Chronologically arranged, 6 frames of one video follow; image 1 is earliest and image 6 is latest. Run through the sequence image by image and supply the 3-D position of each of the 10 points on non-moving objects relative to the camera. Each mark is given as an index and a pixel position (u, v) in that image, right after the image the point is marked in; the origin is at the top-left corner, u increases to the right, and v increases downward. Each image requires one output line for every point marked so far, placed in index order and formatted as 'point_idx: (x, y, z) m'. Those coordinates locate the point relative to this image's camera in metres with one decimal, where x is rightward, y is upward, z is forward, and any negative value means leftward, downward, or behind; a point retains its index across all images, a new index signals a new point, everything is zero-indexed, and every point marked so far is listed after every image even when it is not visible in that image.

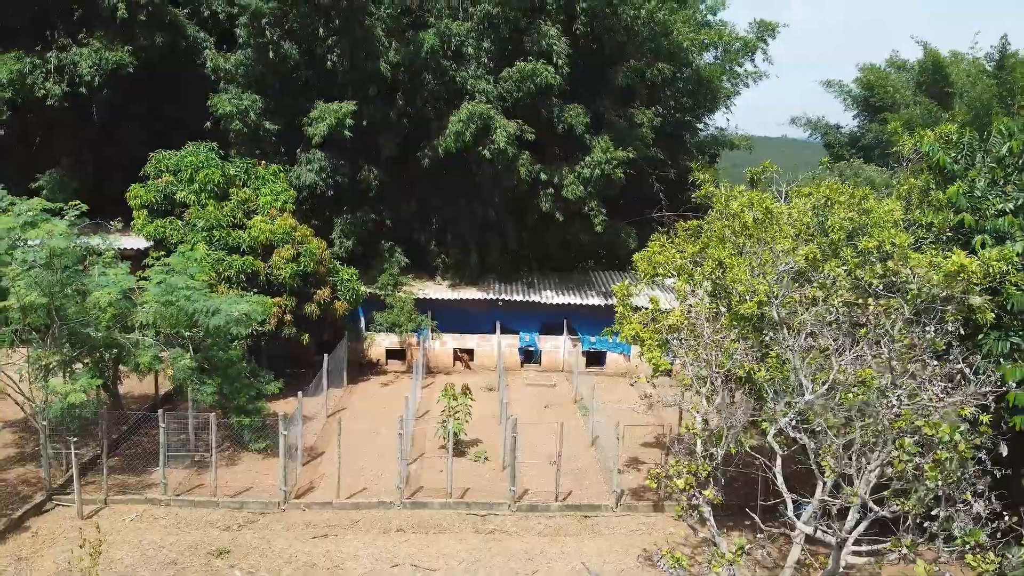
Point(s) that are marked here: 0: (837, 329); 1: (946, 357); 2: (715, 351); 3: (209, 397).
0: (+3.3, -0.4, +6.8) m
1: (+4.7, -0.7, +7.3) m
2: (+2.1, -0.7, +7.2) m
3: (-4.4, -1.6, +9.7) m
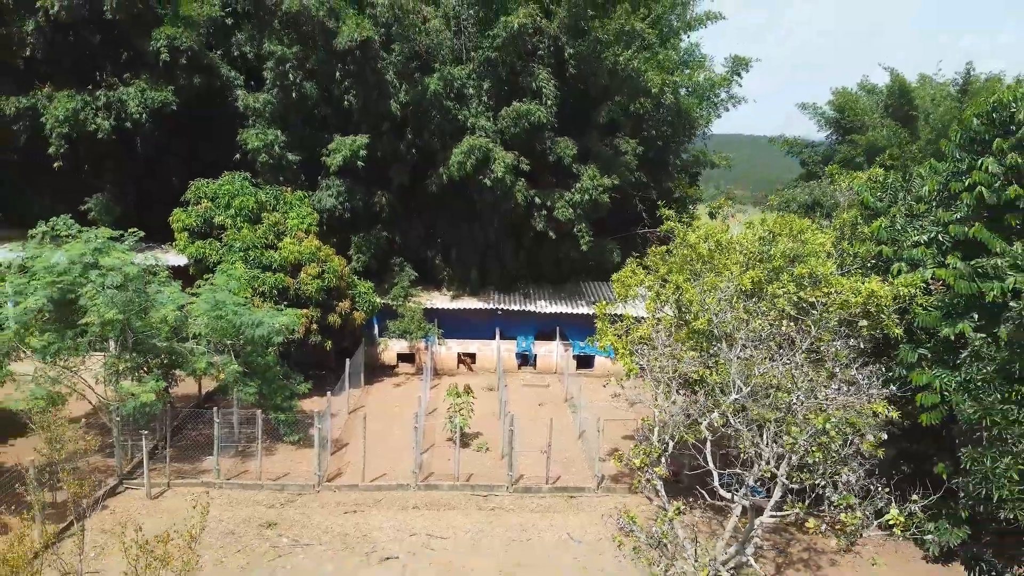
0: (+3.2, -0.7, +8.4) m
1: (+4.7, -1.0, +9.0) m
2: (+2.1, -0.9, +8.9) m
3: (-4.4, -1.8, +11.4) m
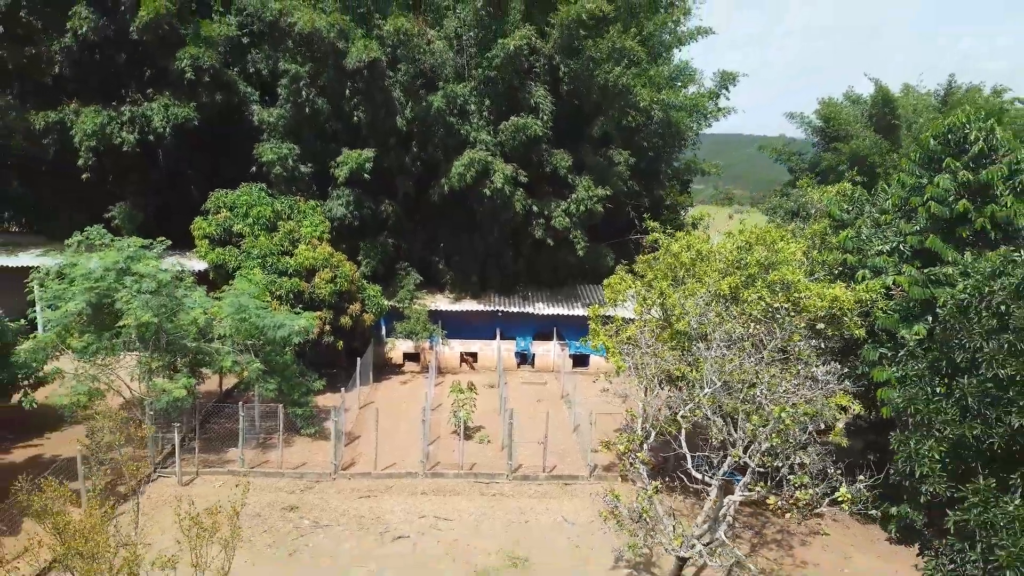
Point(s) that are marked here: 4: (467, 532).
0: (+3.2, -0.8, +9.4) m
1: (+4.7, -1.1, +10.0) m
2: (+2.1, -1.0, +9.8) m
3: (-4.4, -1.9, +12.4) m
4: (-0.7, -3.7, +10.2) m
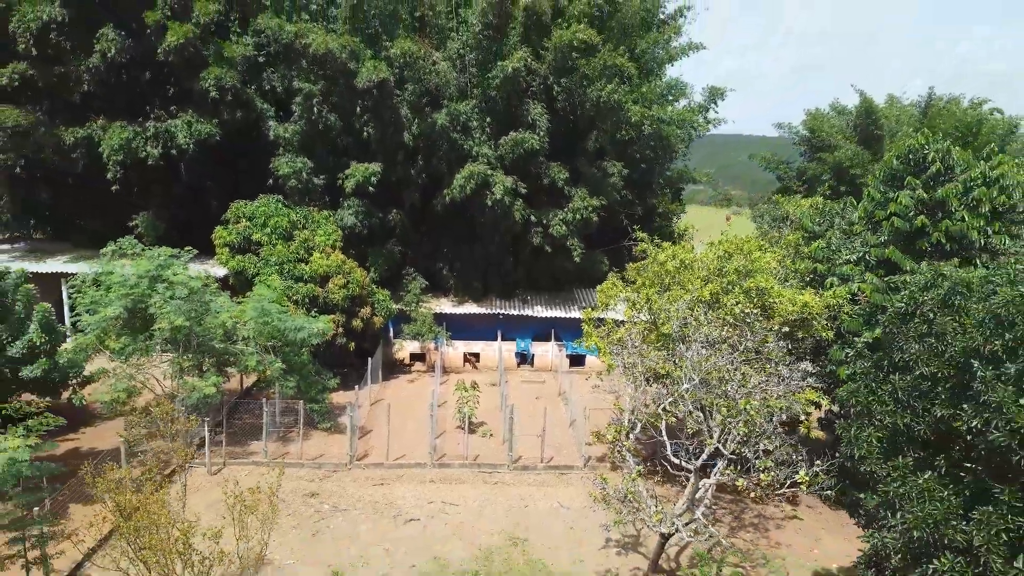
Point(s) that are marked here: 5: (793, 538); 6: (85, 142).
0: (+3.2, -0.9, +10.5) m
1: (+4.7, -1.2, +11.1) m
2: (+2.1, -1.1, +10.9) m
3: (-4.4, -2.0, +13.4) m
4: (-0.7, -3.8, +11.2) m
5: (+4.7, -4.2, +11.2) m
6: (-10.5, +3.6, +16.5) m
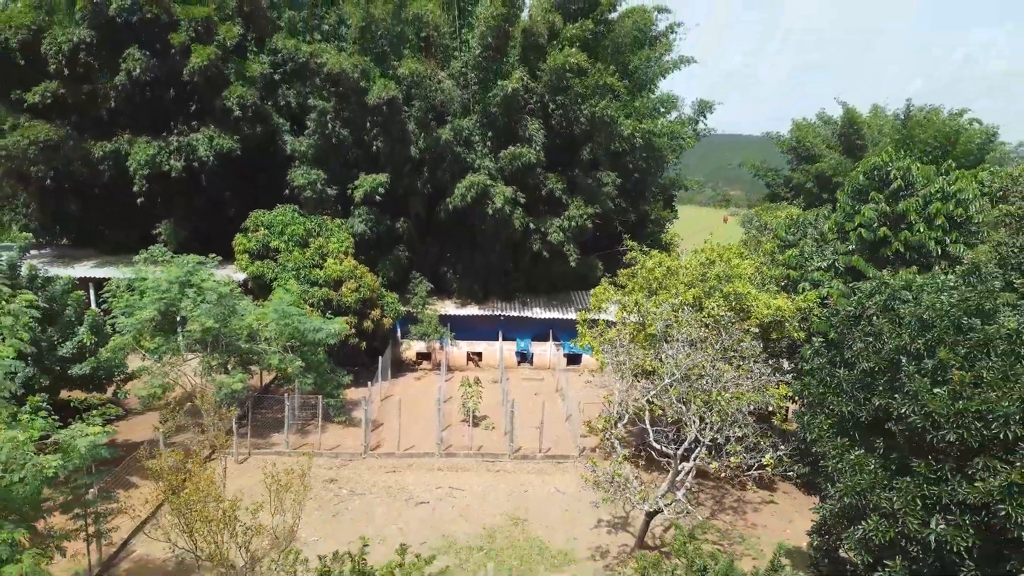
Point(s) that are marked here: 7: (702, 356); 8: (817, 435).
0: (+3.2, -1.0, +11.6) m
1: (+4.7, -1.3, +12.2) m
2: (+2.1, -1.2, +12.1) m
3: (-4.4, -2.1, +14.6) m
4: (-0.6, -3.9, +12.4) m
5: (+4.7, -4.2, +12.3) m
6: (-10.5, +3.5, +17.7) m
7: (+3.1, -1.1, +11.1) m
8: (+3.7, -1.8, +8.2) m
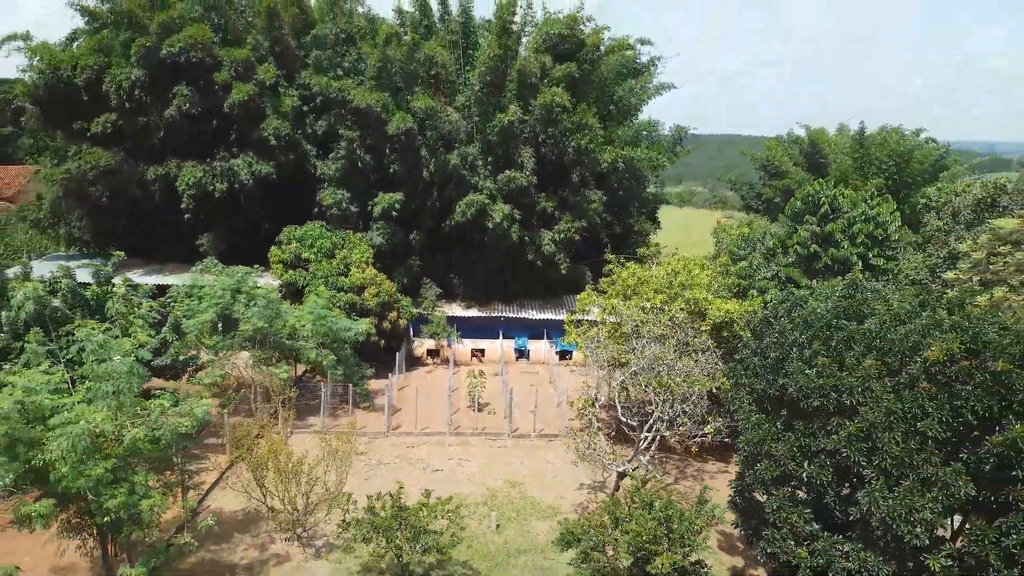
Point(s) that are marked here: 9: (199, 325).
0: (+3.2, -1.1, +14.3) m
1: (+4.6, -1.4, +14.9) m
2: (+2.1, -1.3, +14.8) m
3: (-4.4, -2.3, +17.3) m
4: (-0.7, -4.0, +15.1) m
5: (+4.7, -4.4, +15.0) m
6: (-10.5, +3.3, +20.4) m
7: (+3.1, -1.3, +13.8) m
8: (+3.7, -1.9, +10.9) m
9: (-7.3, -0.9, +15.8) m
